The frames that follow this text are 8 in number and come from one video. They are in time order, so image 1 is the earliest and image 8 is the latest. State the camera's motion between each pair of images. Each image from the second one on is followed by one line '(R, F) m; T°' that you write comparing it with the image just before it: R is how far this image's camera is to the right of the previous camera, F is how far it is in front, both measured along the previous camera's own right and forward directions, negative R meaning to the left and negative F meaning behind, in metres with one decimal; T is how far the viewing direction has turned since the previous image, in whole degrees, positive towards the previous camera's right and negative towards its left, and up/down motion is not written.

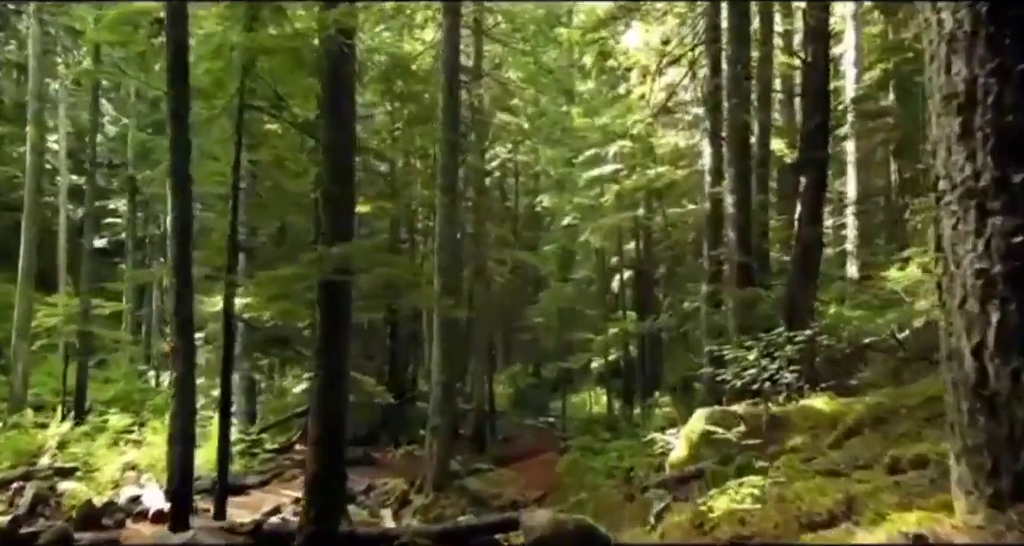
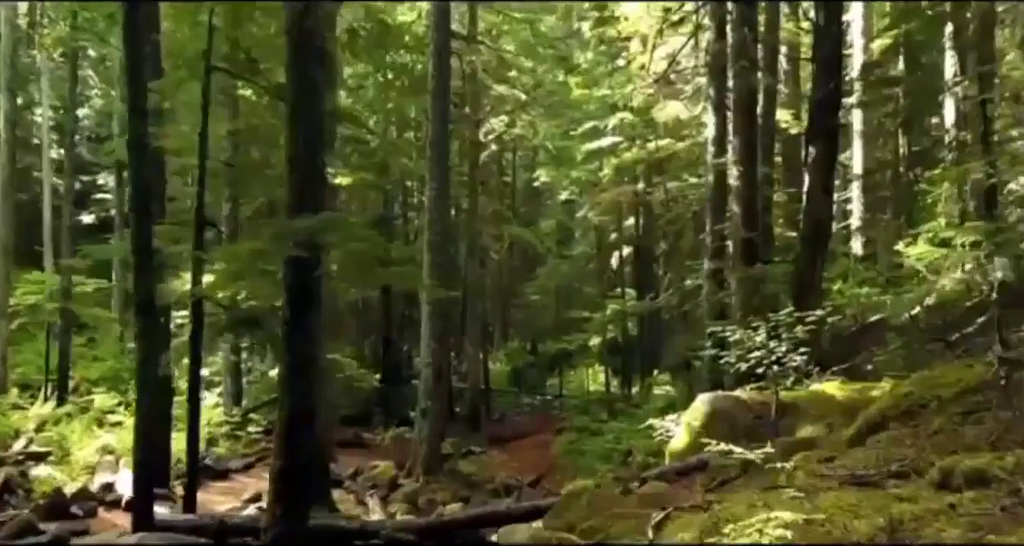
(+0.1, +0.7) m; 0°
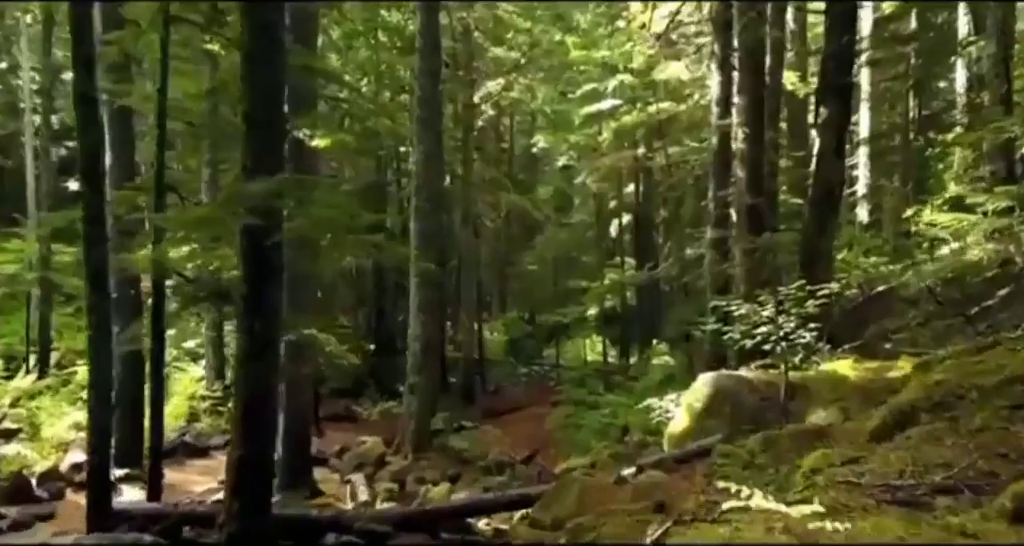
(+0.1, +0.7) m; 0°
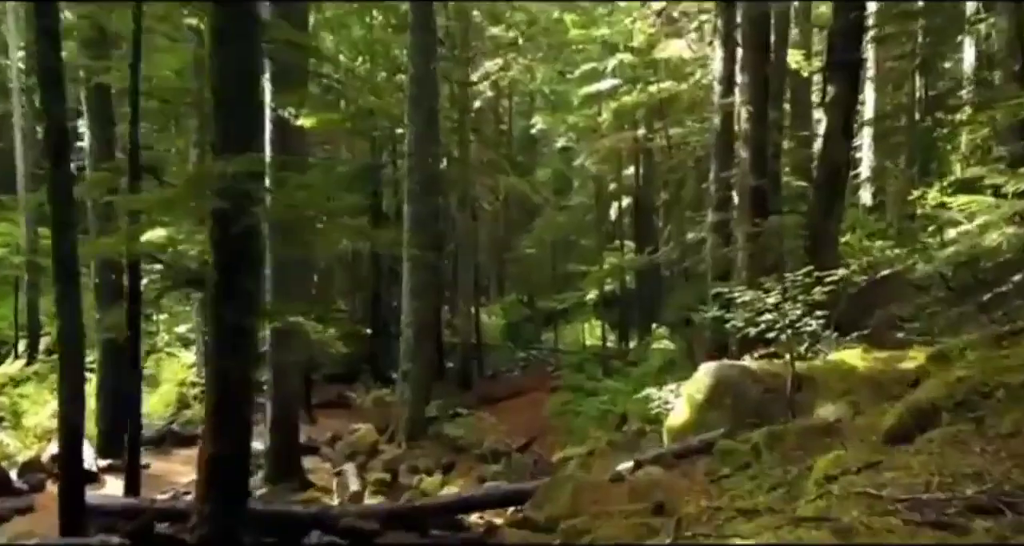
(+0.1, +0.4) m; 0°
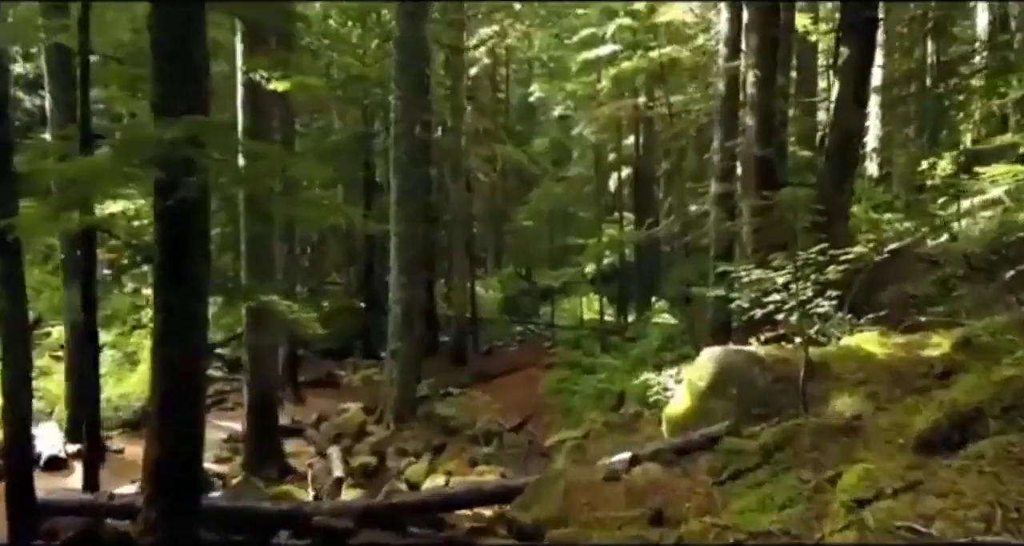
(+0.1, +0.6) m; 0°
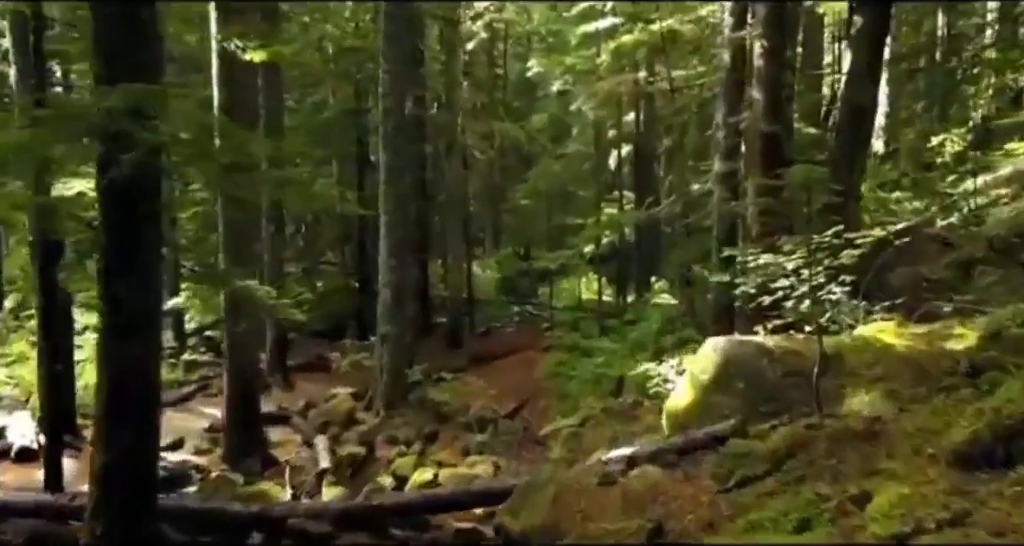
(+0.1, +0.5) m; 0°
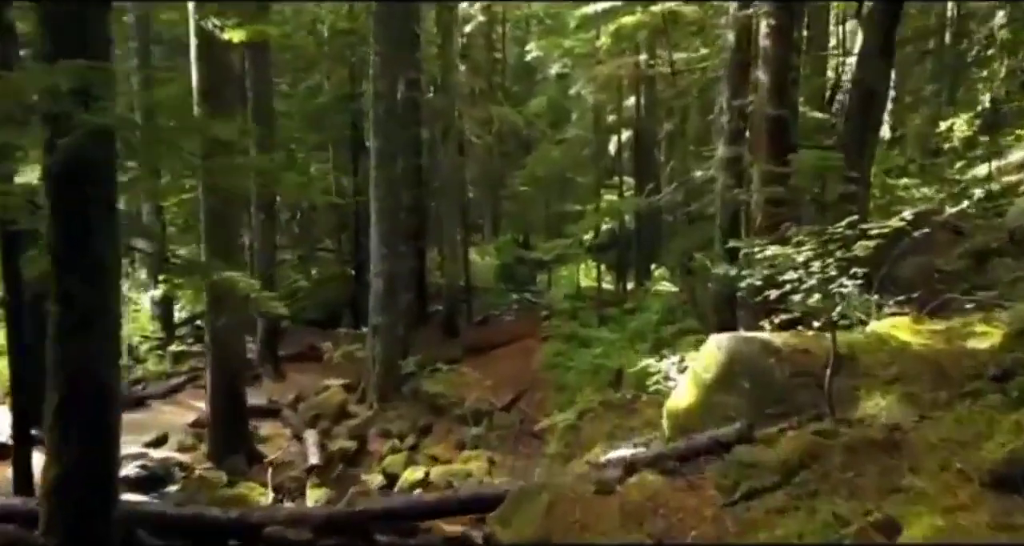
(+0.1, +0.4) m; 0°
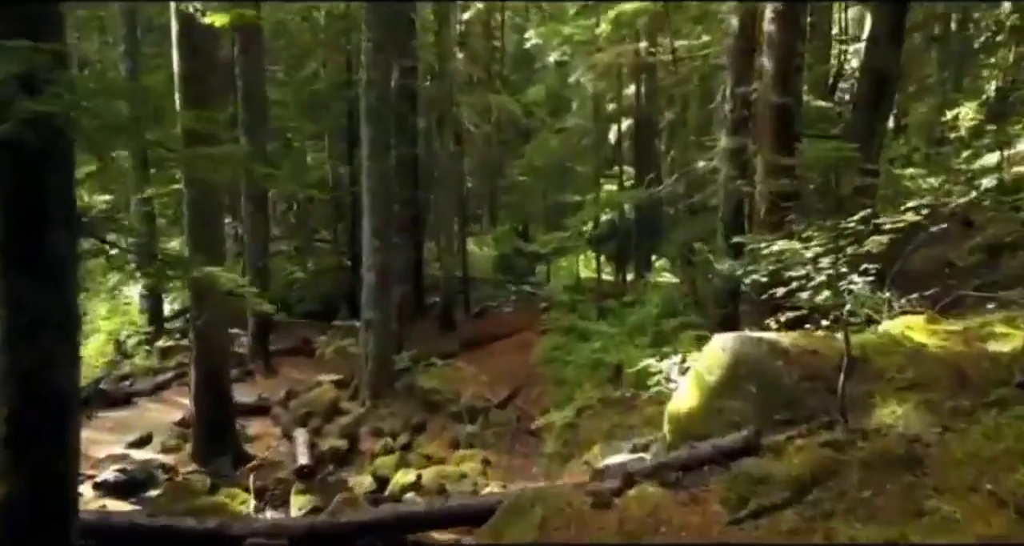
(+0.1, +0.3) m; 0°
